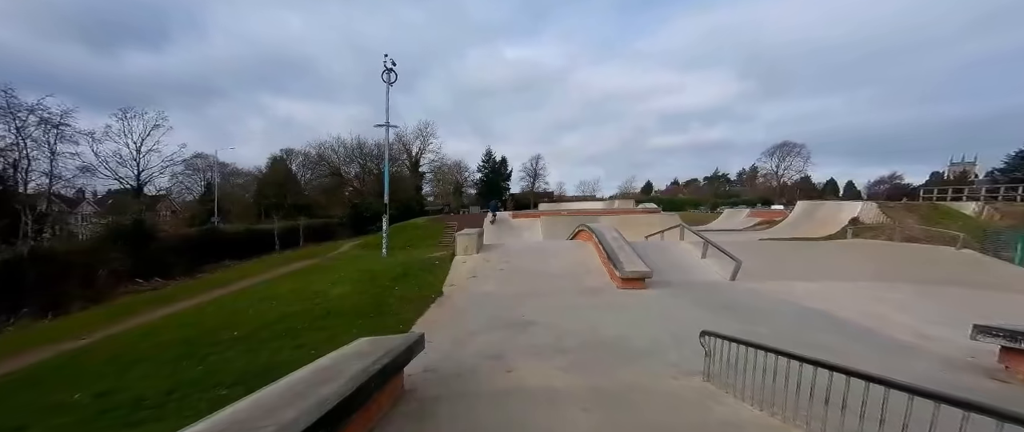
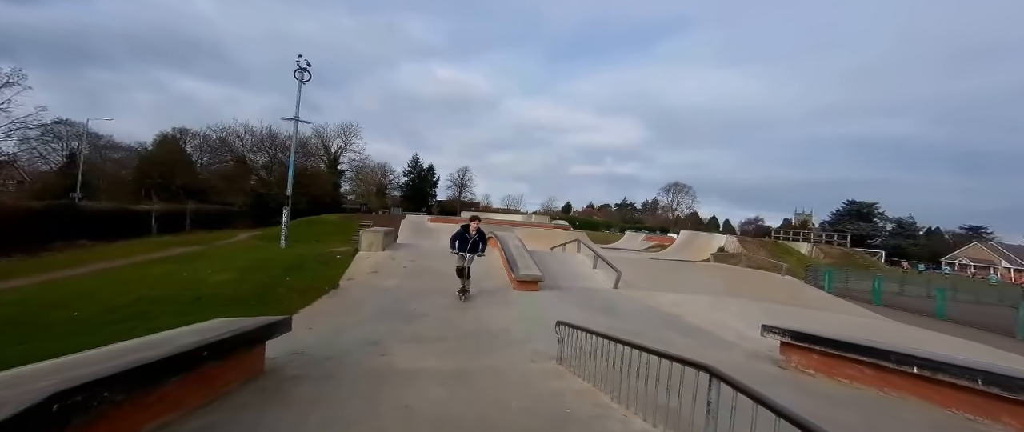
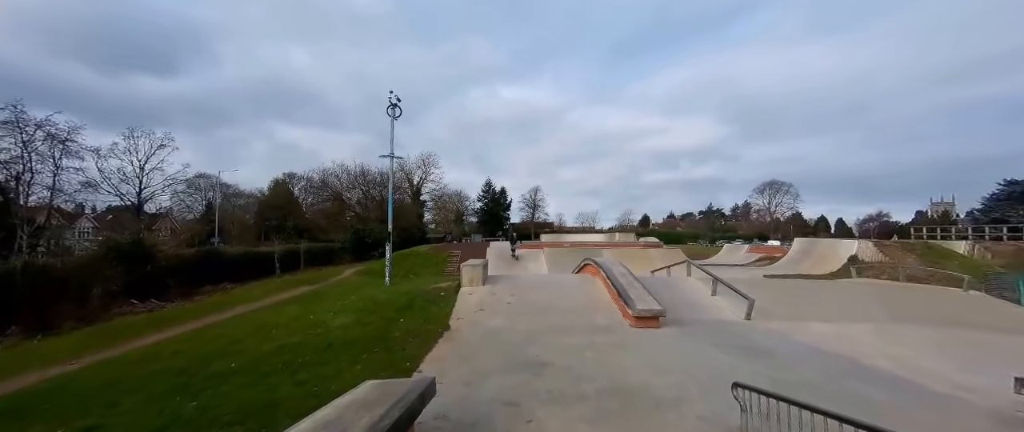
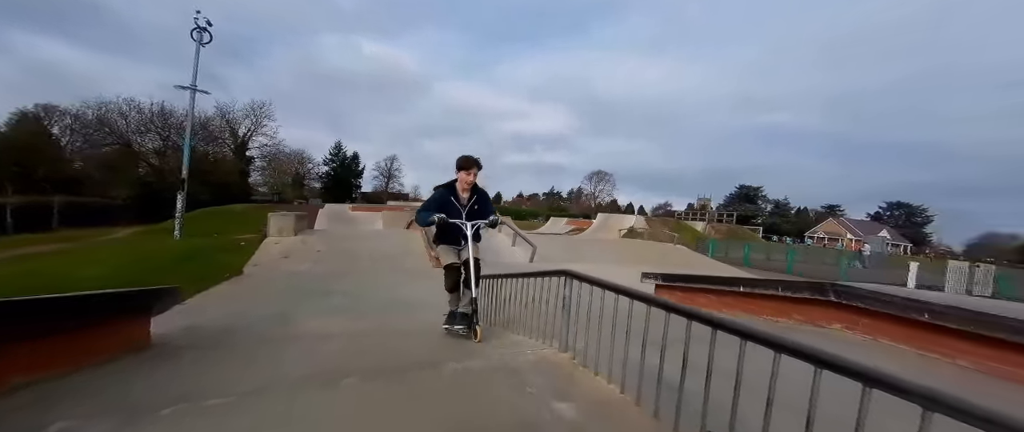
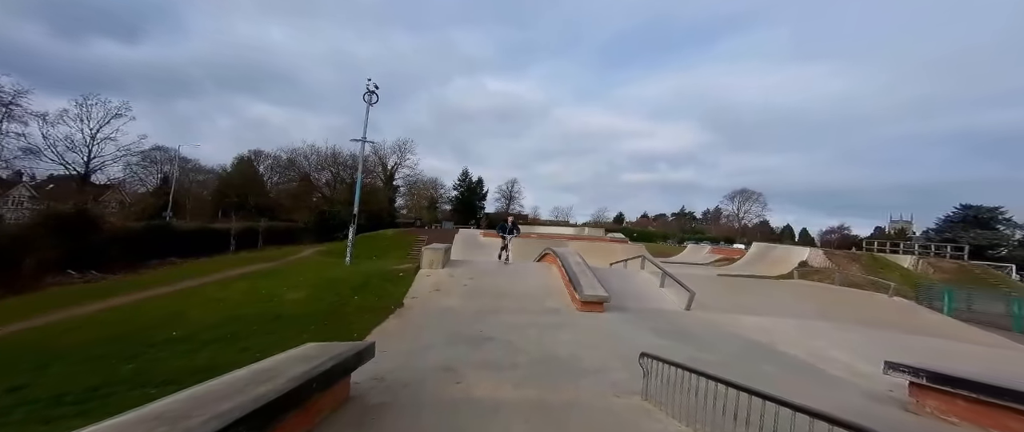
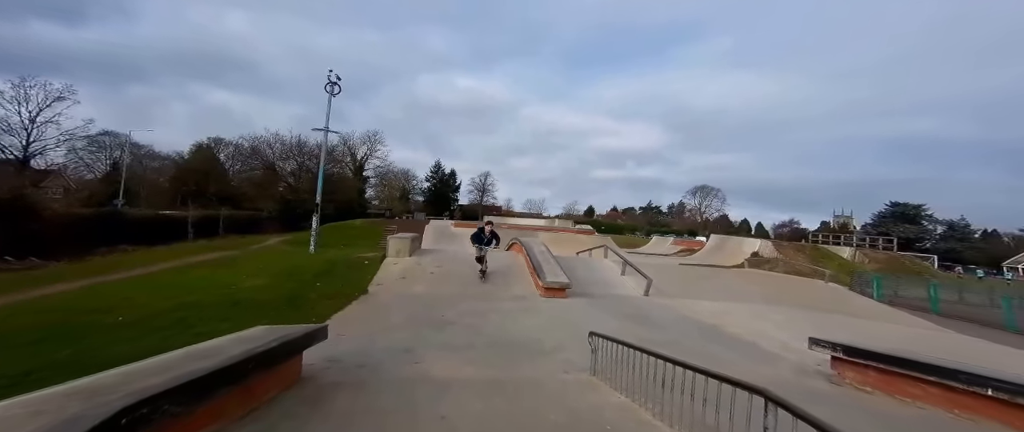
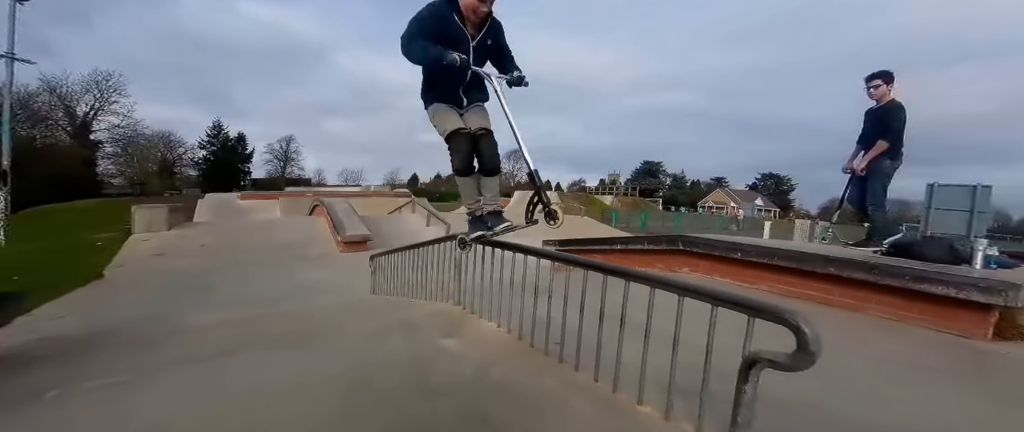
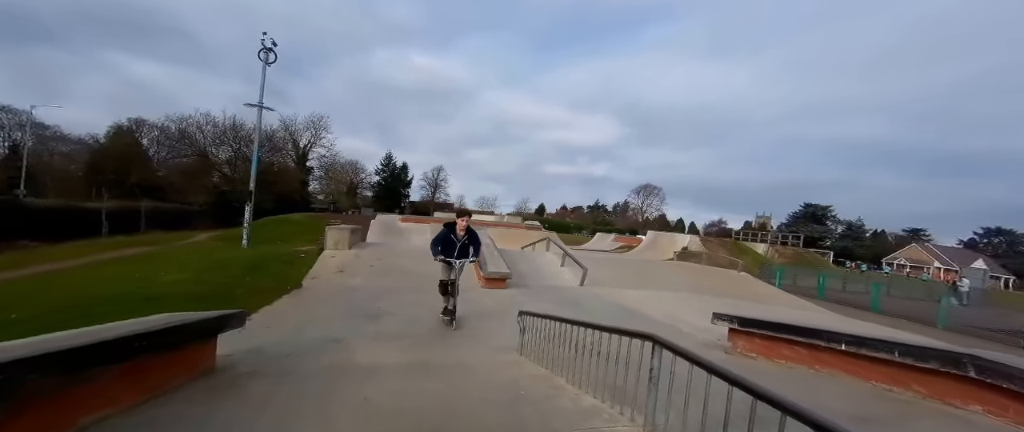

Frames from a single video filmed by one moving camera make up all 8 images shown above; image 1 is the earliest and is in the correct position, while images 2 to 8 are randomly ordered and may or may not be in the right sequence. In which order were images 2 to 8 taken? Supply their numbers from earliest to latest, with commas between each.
3, 5, 6, 2, 8, 4, 7
